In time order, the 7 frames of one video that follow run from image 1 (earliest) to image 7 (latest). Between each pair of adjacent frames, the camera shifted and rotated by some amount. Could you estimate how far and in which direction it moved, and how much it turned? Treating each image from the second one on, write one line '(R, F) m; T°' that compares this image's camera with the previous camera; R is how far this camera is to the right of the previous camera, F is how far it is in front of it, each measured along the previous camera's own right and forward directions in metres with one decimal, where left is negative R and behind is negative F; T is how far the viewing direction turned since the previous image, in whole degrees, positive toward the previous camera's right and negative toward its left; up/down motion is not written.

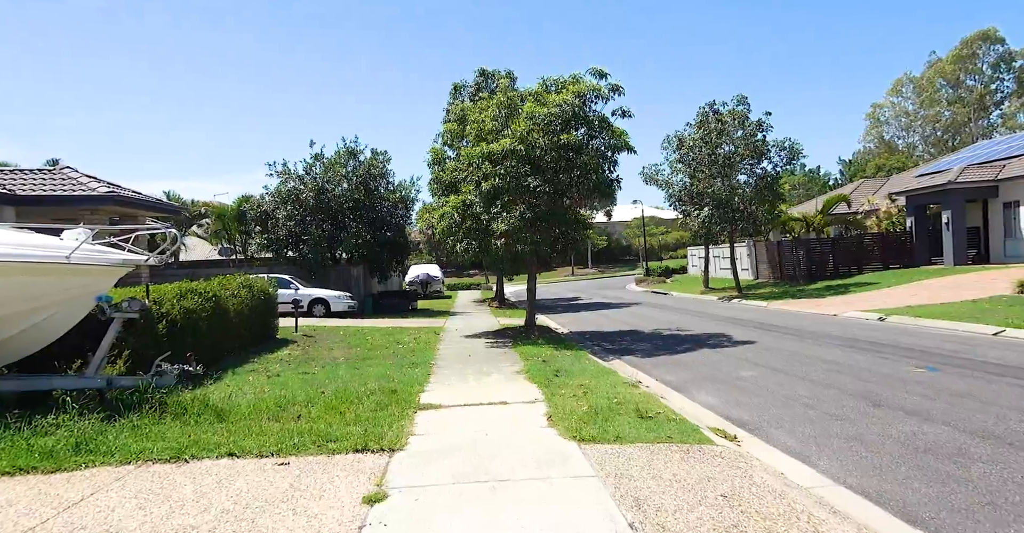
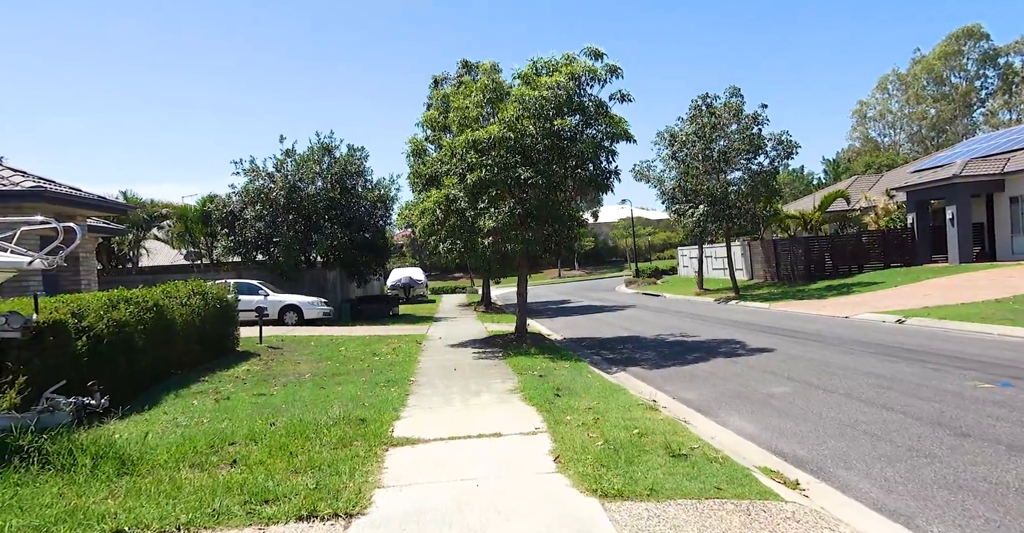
(-0.1, +1.5) m; +1°
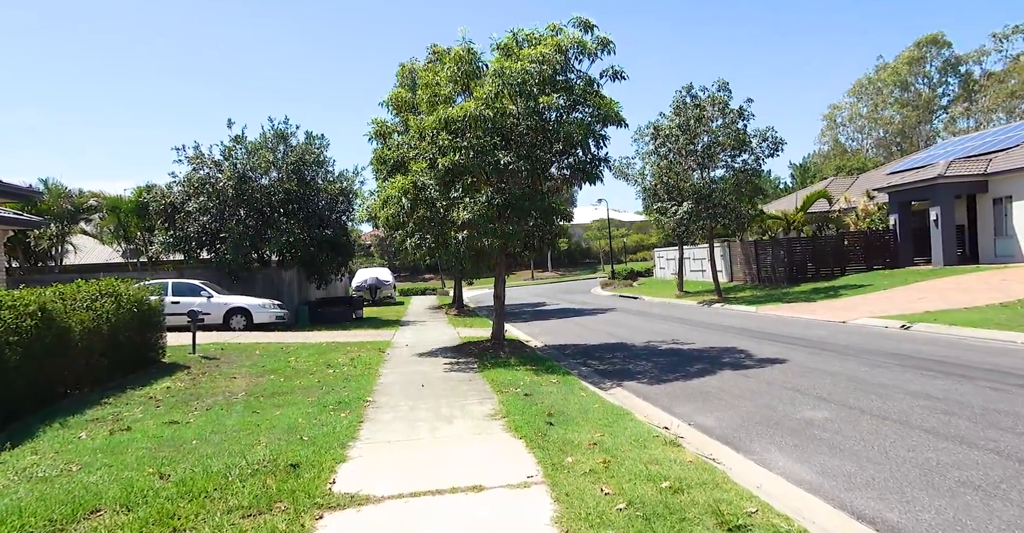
(-0.1, +1.7) m; +3°
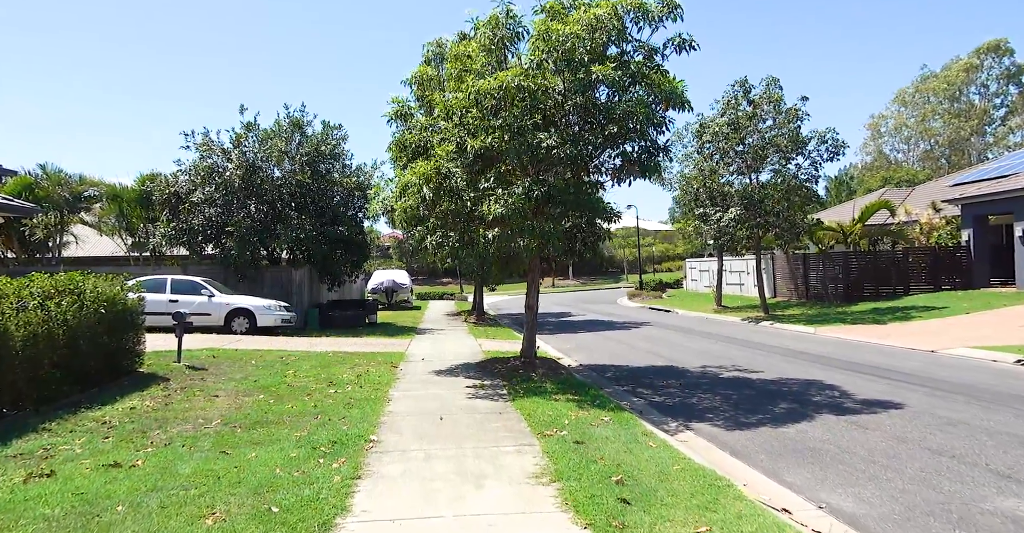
(-0.3, +1.9) m; -2°
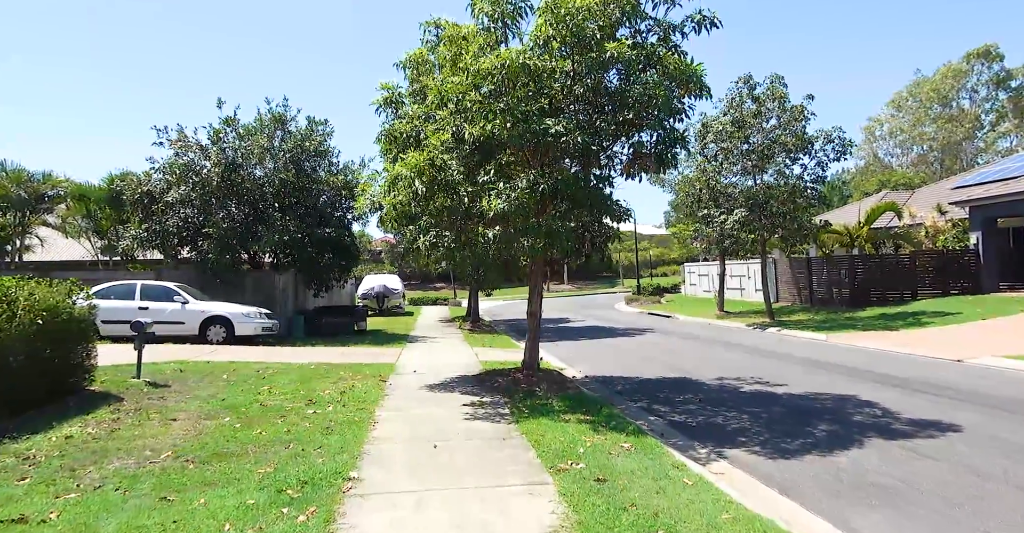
(-0.1, +1.1) m; +1°
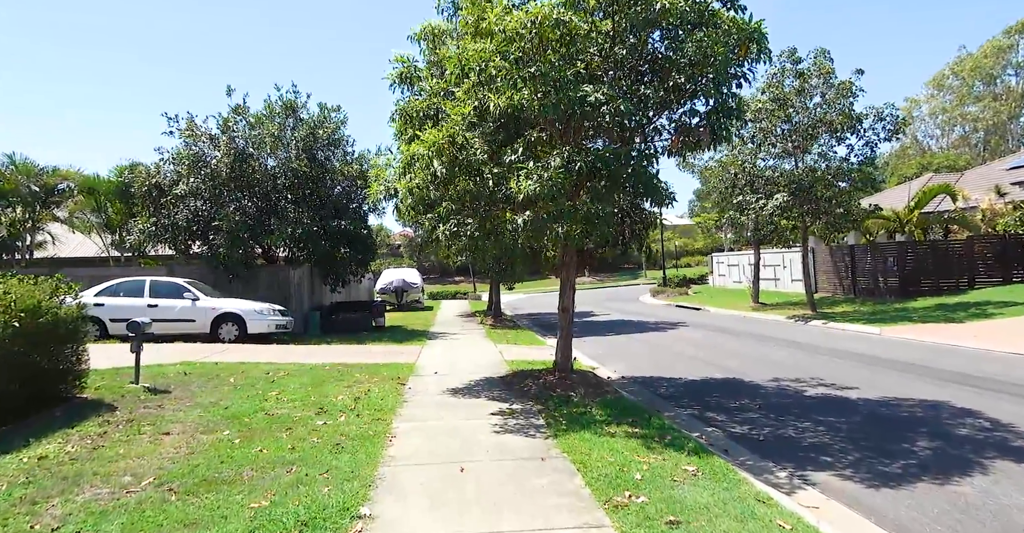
(-0.2, +1.0) m; -2°
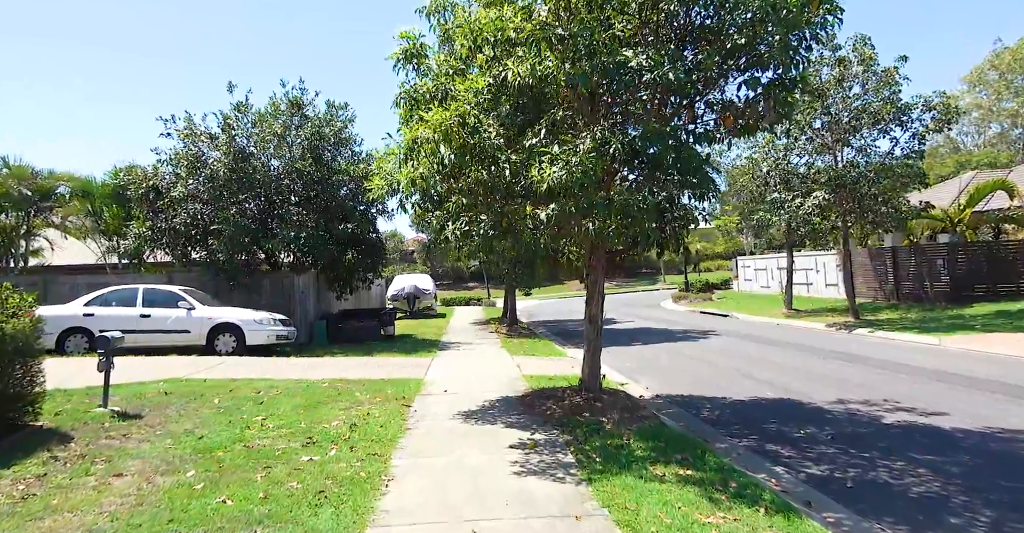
(-0.1, +1.2) m; -1°
